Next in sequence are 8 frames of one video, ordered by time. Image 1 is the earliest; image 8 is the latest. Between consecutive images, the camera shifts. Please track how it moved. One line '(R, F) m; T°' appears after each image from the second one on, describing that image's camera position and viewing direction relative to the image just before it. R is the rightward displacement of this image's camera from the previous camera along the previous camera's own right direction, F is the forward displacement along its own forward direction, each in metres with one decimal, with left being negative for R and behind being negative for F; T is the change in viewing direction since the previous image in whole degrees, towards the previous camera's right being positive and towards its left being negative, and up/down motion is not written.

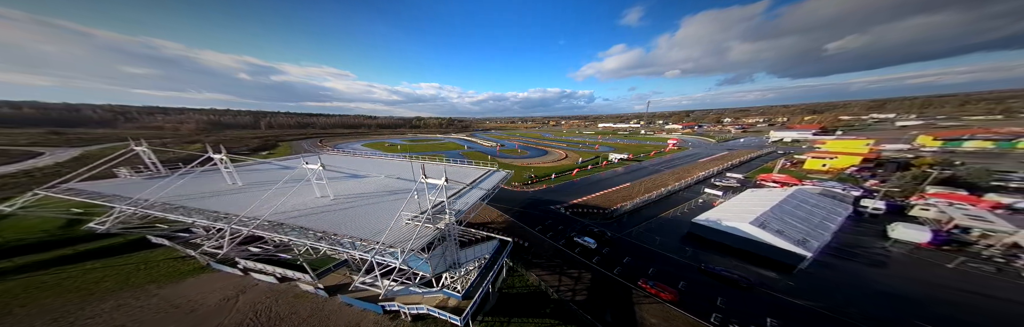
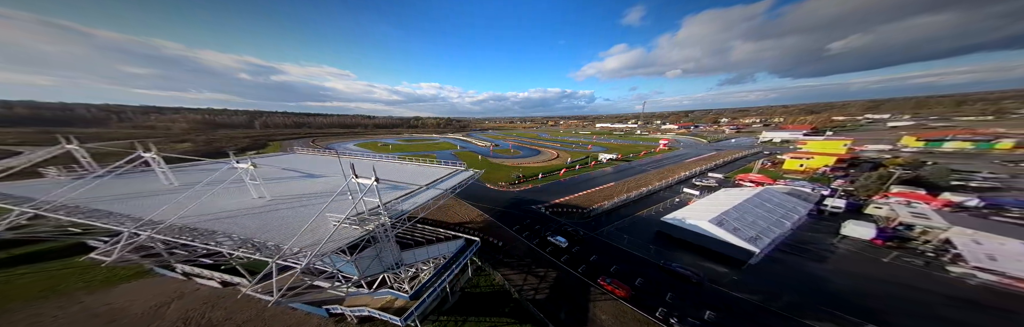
(+1.7, -0.1) m; +2°
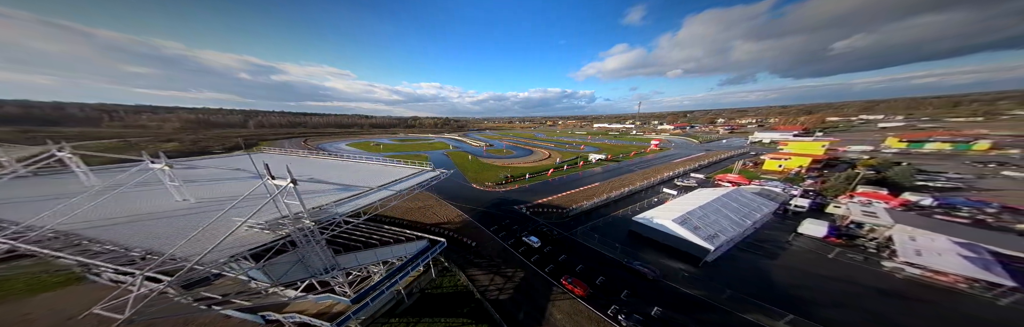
(+1.6, -0.1) m; +2°
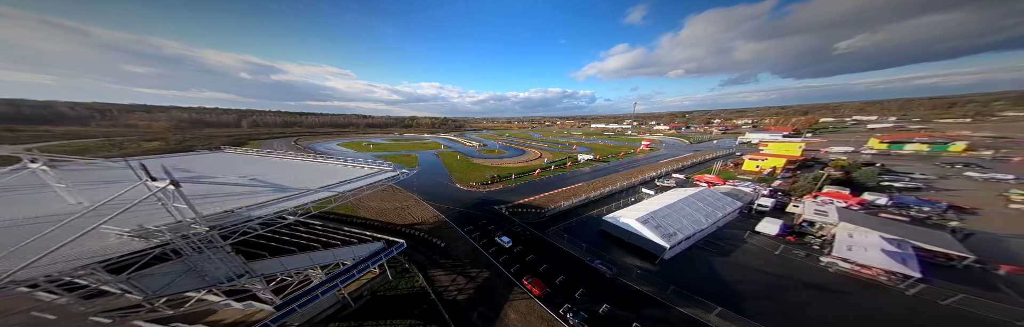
(+1.7, -0.1) m; +2°
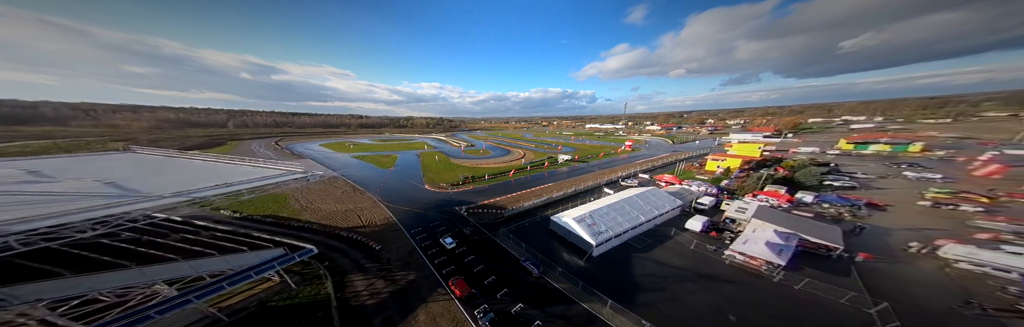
(+3.4, -0.1) m; +4°
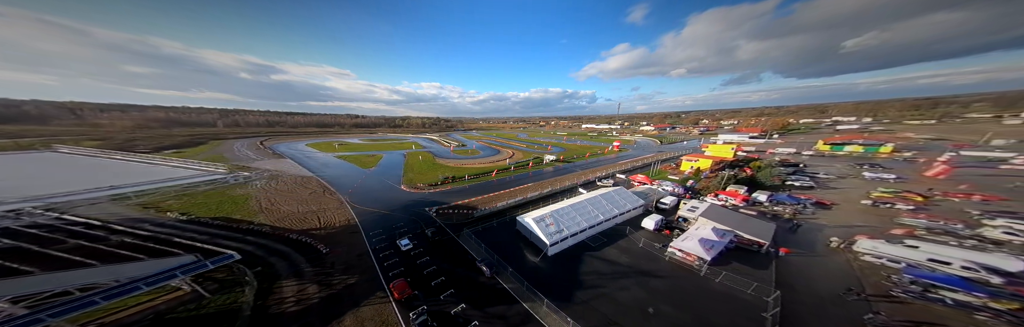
(+2.5, 0.0) m; +3°
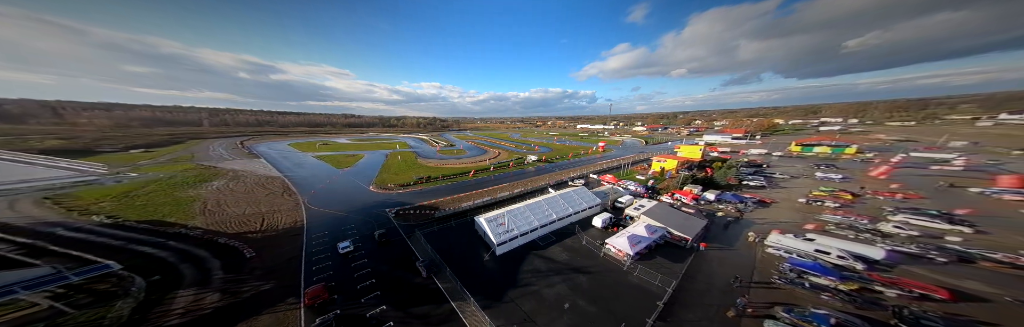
(+3.3, 0.0) m; +3°
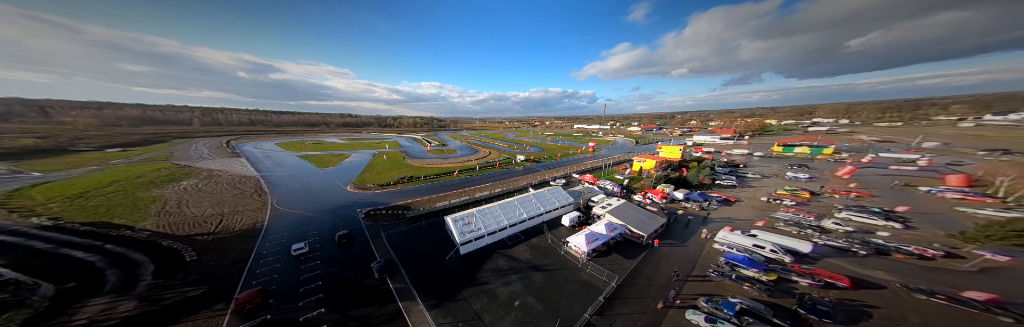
(+2.4, +0.1) m; +2°
